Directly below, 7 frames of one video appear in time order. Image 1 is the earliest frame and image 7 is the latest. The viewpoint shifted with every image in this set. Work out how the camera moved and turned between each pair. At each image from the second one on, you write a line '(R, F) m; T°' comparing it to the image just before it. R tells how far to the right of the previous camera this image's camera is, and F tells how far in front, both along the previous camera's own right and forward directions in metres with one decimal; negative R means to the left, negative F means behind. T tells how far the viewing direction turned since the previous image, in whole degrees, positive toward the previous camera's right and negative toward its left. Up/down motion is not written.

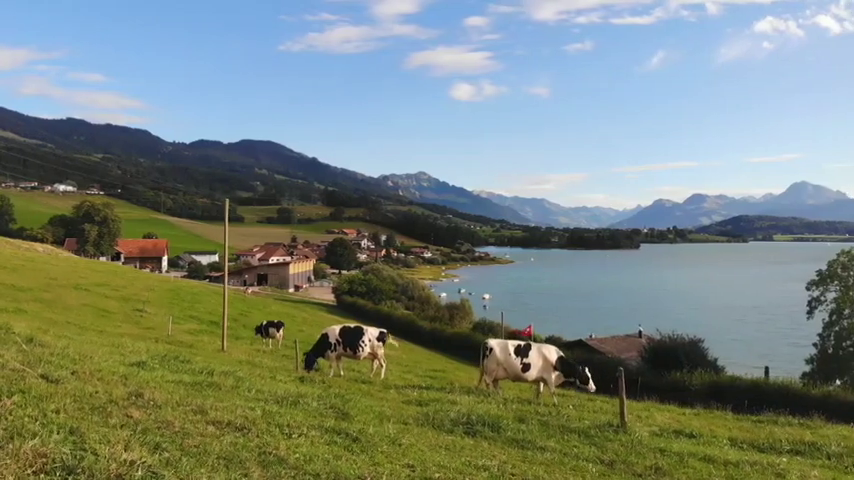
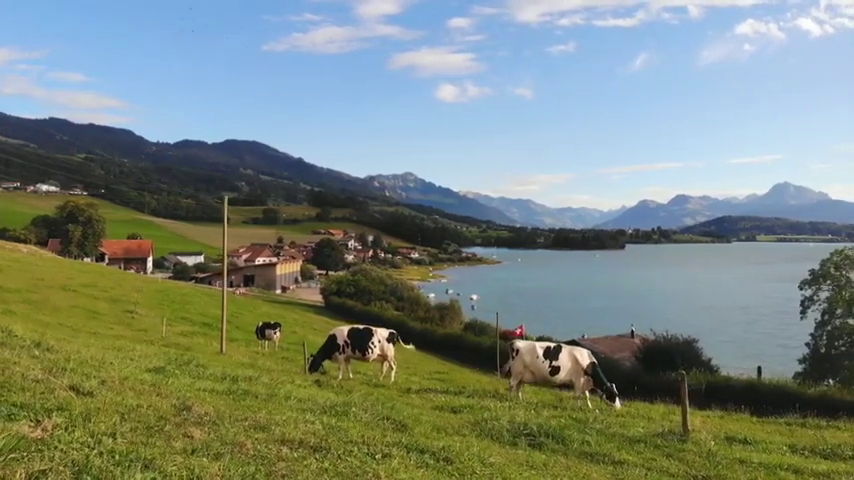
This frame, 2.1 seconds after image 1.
(-0.9, +0.9) m; +1°
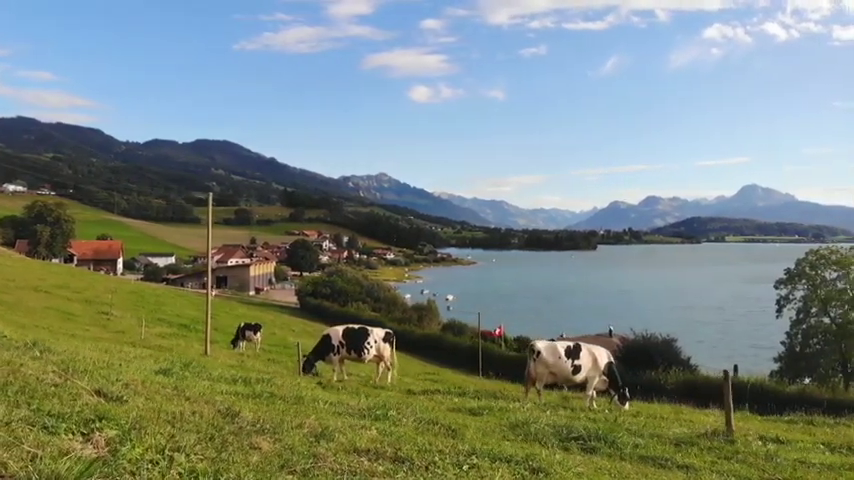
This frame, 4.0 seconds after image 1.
(-0.8, +0.7) m; +2°
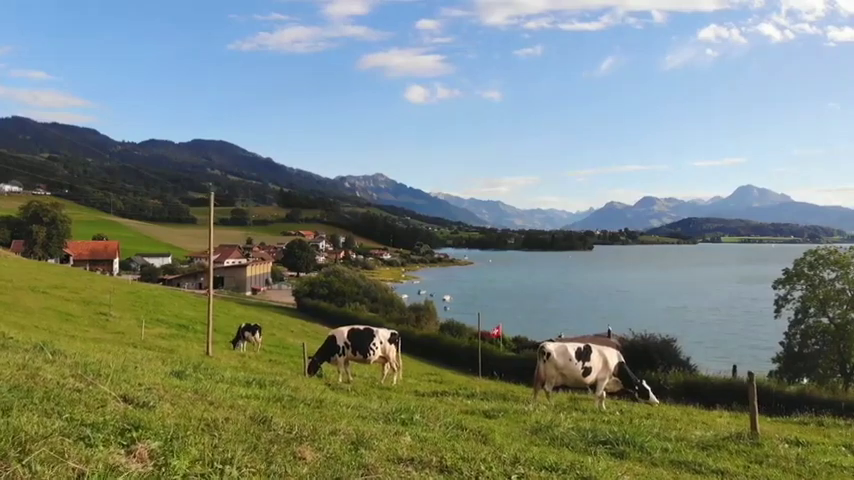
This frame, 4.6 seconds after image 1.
(-0.3, +0.2) m; 0°
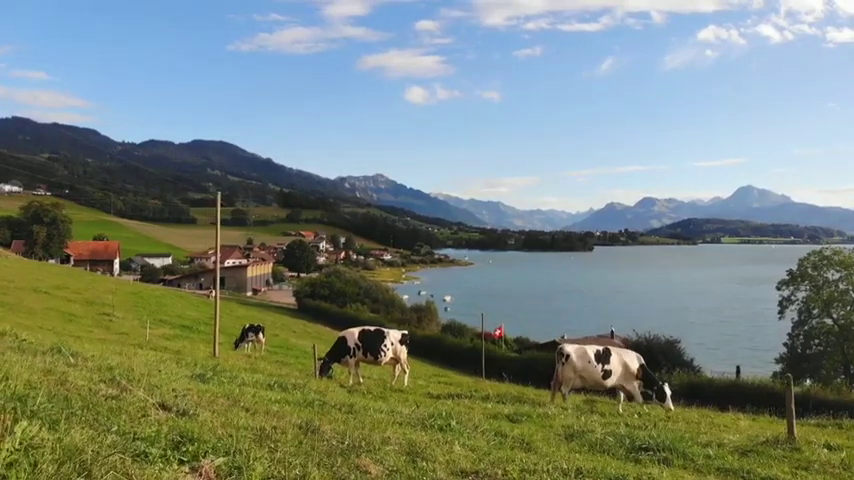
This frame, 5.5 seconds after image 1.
(-0.4, +0.3) m; 0°
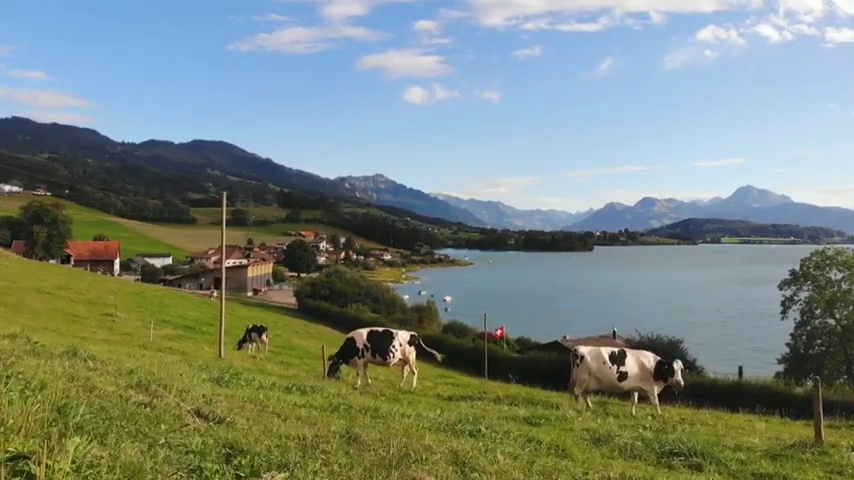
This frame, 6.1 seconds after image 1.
(-0.3, +0.2) m; 0°
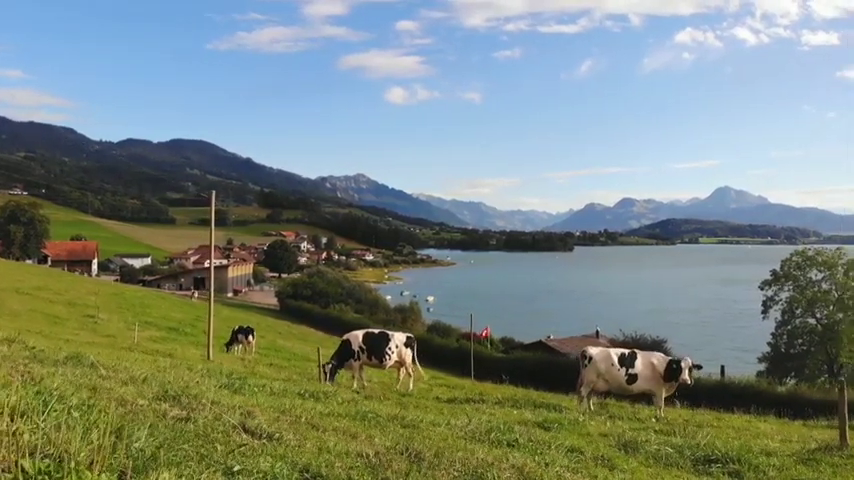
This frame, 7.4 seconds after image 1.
(-0.5, +0.3) m; +2°
